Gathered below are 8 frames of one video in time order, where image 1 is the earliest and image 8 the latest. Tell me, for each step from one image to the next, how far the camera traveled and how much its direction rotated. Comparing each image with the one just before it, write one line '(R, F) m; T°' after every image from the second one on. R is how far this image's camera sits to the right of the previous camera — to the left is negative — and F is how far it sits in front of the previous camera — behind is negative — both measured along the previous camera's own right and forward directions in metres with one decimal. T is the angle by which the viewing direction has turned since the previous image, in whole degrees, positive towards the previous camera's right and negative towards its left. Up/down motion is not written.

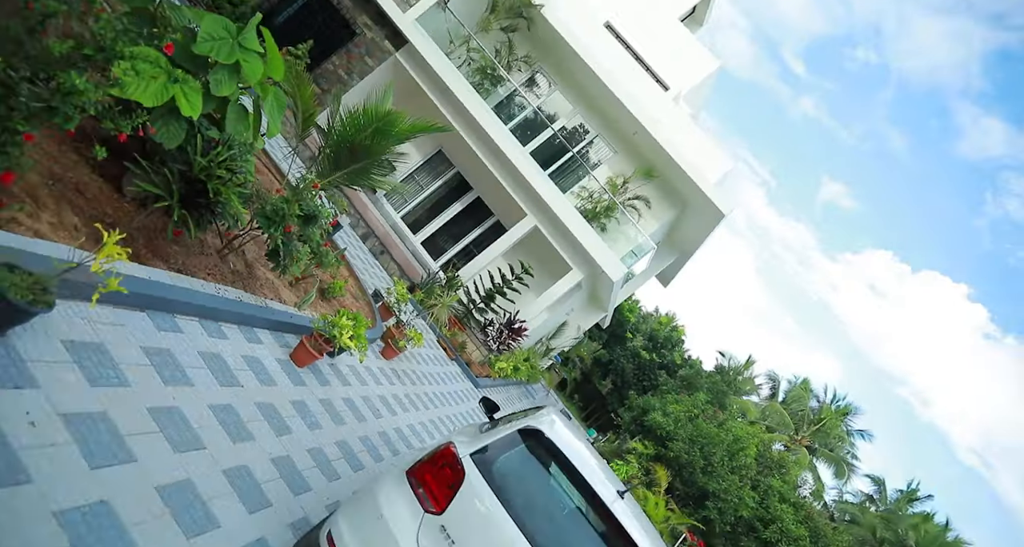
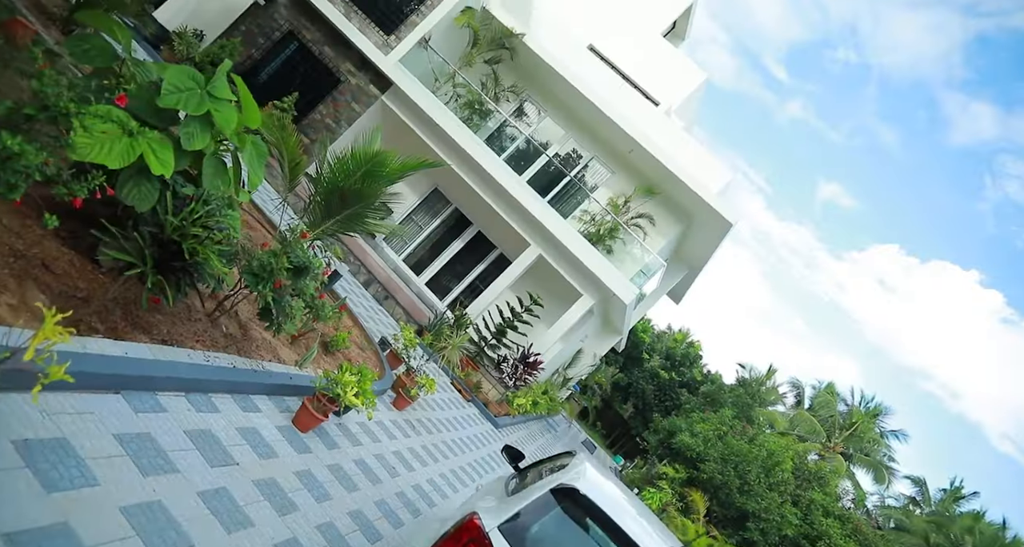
(0.0, +0.3) m; 0°
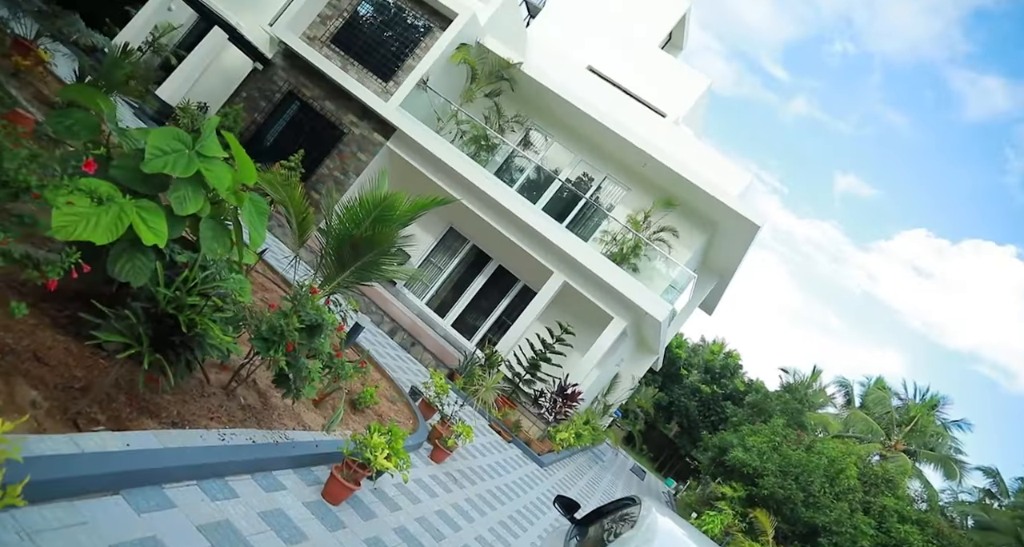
(0.0, +0.3) m; -2°
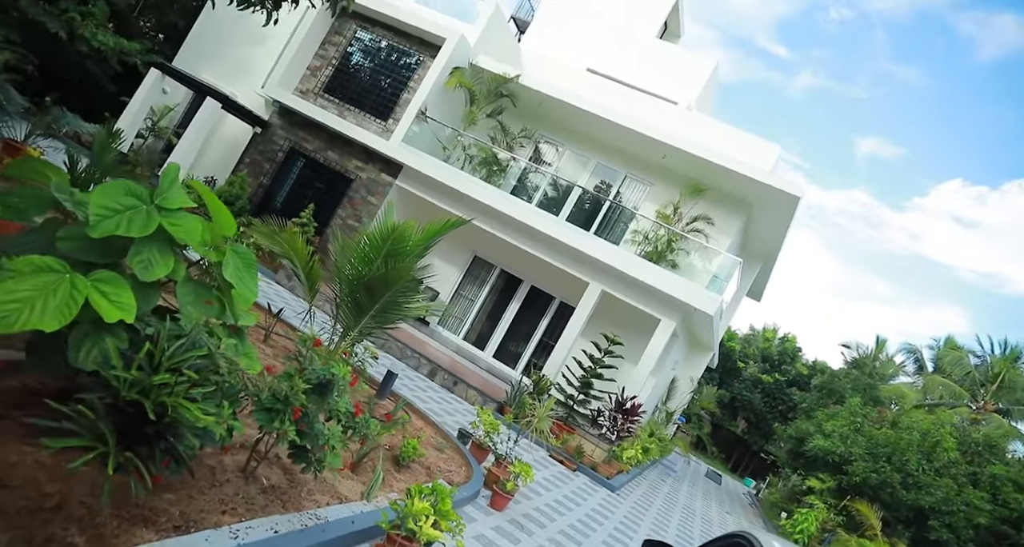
(0.0, +0.6) m; -3°
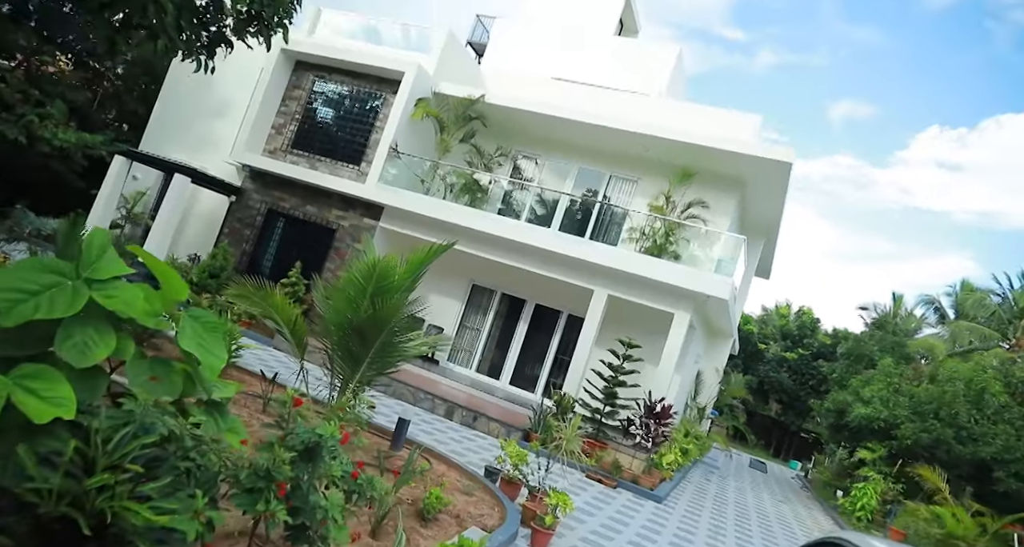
(0.0, +0.4) m; 0°
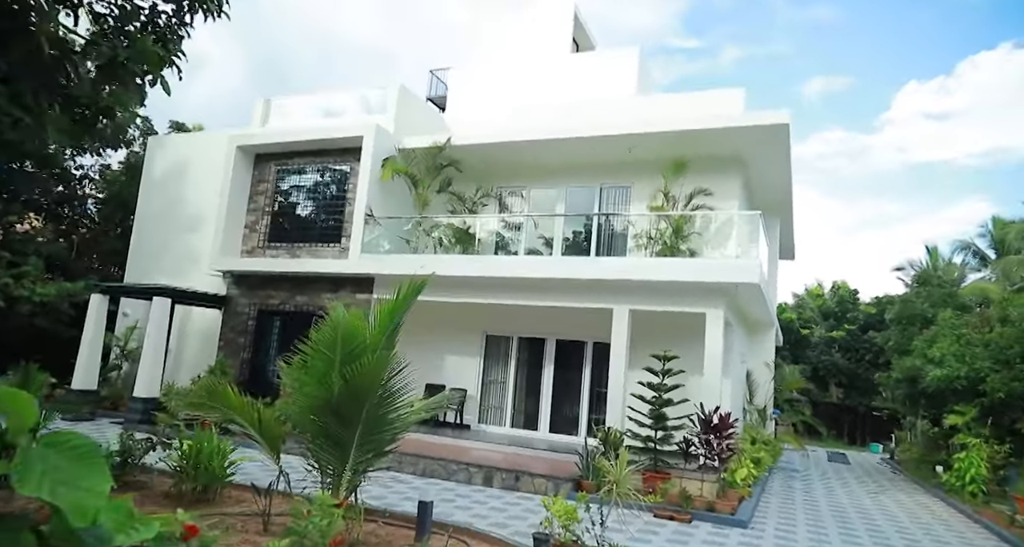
(+0.2, +0.9) m; -1°
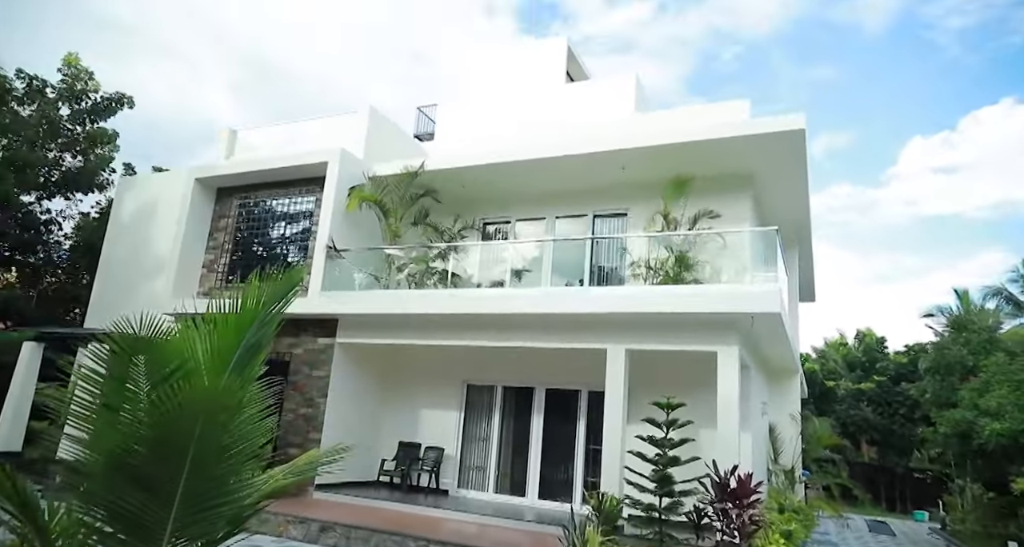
(+0.5, +1.5) m; -1°
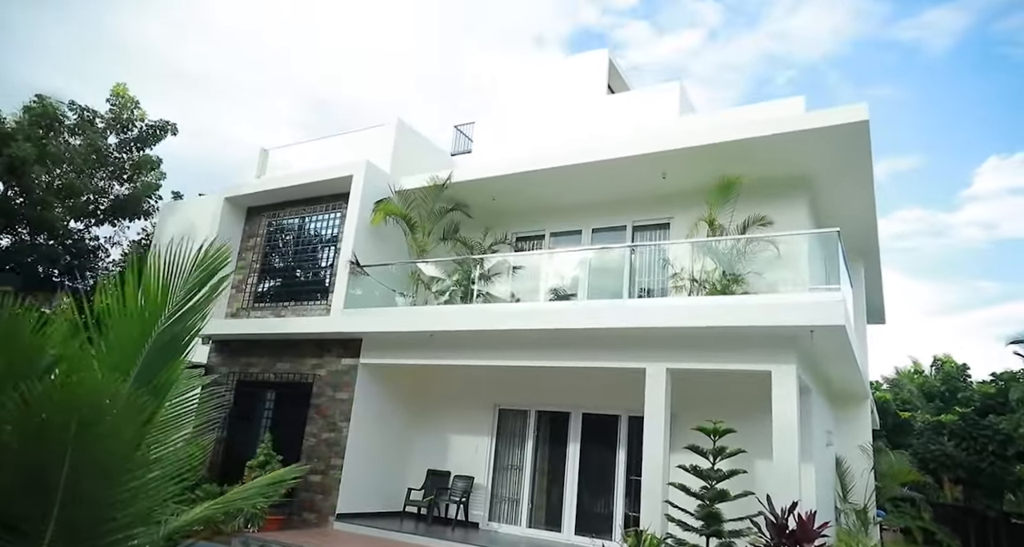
(+0.3, +0.7) m; -5°
